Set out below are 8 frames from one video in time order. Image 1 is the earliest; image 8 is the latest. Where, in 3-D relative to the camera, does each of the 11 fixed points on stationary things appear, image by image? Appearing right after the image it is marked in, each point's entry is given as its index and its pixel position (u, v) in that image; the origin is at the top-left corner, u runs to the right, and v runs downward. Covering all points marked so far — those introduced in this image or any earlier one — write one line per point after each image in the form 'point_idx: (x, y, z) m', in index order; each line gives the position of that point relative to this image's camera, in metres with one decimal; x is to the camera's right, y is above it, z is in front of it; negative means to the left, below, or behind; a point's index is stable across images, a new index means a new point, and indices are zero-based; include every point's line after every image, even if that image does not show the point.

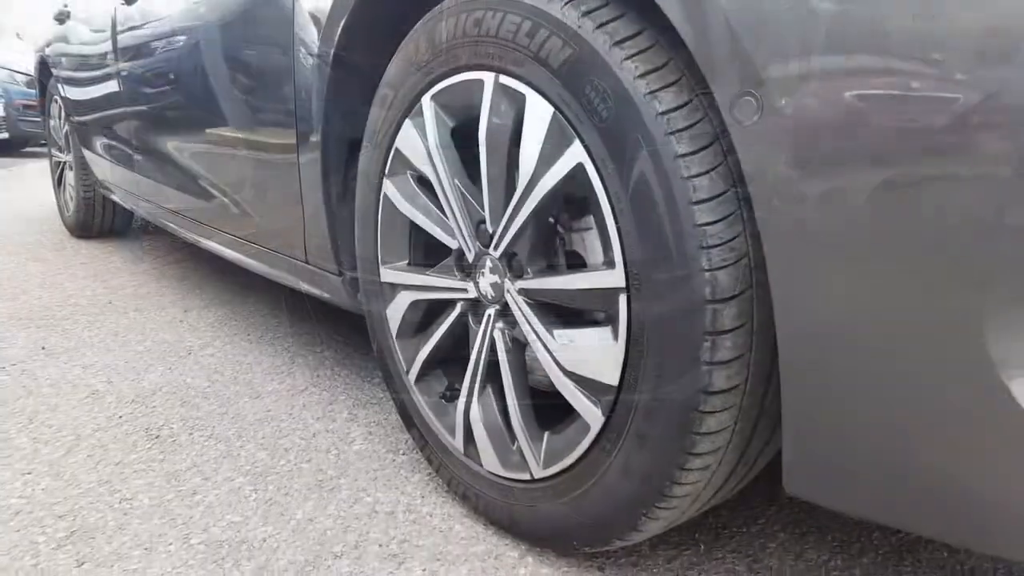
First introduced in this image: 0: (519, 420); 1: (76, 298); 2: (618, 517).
0: (0.0, -0.2, +1.1) m
1: (-1.6, 0.0, +2.8) m
2: (+0.1, -0.3, +1.0) m
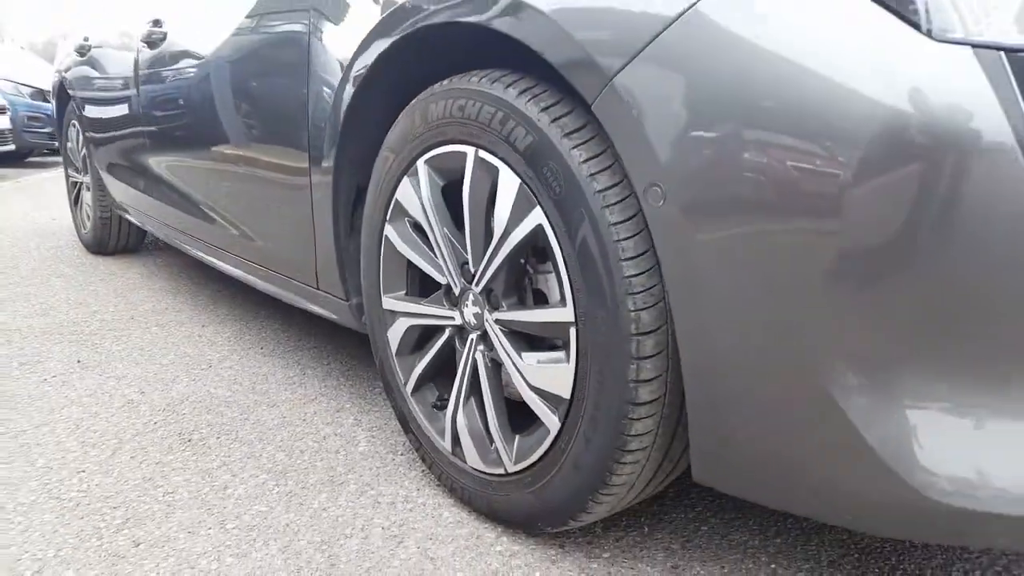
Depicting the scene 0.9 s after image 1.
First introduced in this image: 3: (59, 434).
0: (0.0, -0.2, +1.3) m
1: (-1.6, -0.1, +3.0) m
2: (+0.1, -0.3, +1.2) m
3: (-1.1, -0.4, +1.9) m
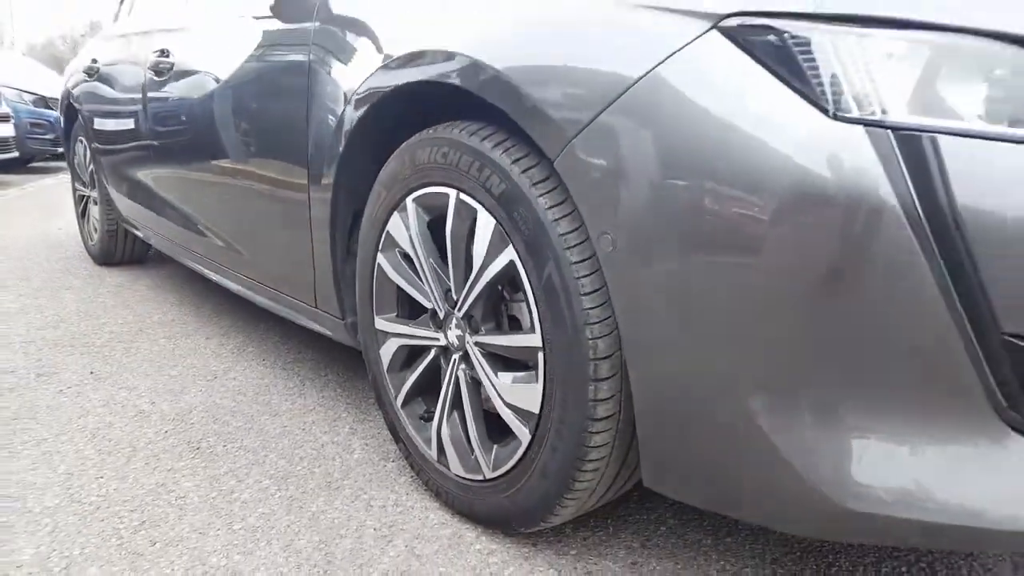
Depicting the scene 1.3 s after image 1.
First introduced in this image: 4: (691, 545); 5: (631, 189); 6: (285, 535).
0: (-0.1, -0.3, +1.5) m
1: (-1.7, -0.2, +3.2) m
2: (+0.1, -0.4, +1.4) m
3: (-1.2, -0.4, +2.0) m
4: (+0.4, -0.5, +1.5) m
5: (+0.2, +0.2, +1.2) m
6: (-0.5, -0.5, +1.6) m
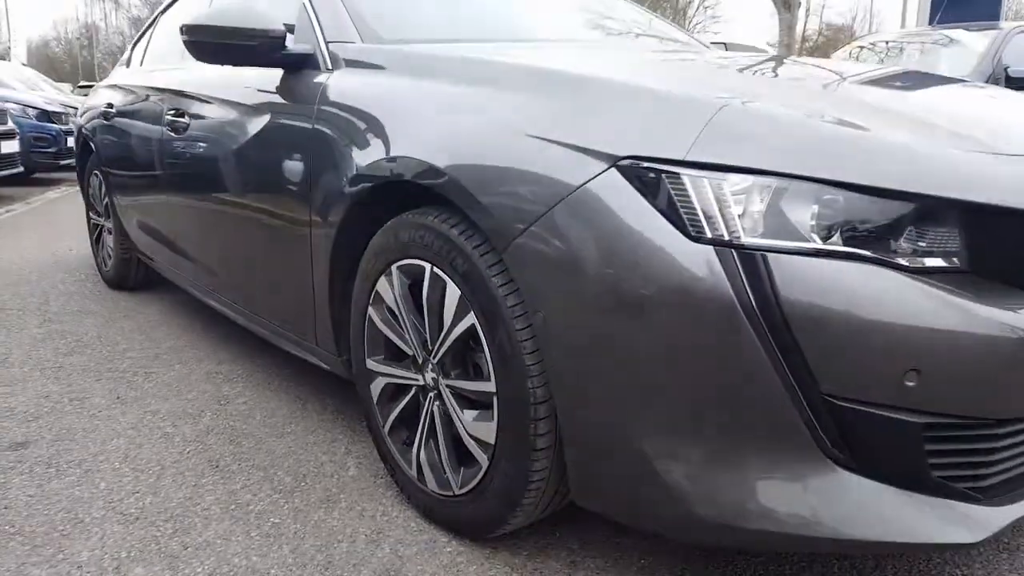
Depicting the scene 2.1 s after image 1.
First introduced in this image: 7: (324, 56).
0: (-0.2, -0.4, +1.9) m
1: (-1.8, -0.3, +3.5) m
2: (0.0, -0.5, +1.8) m
3: (-1.2, -0.5, +2.4) m
4: (+0.3, -0.6, +1.9) m
5: (+0.1, 0.0, +1.5) m
6: (-0.6, -0.6, +1.9) m
7: (-0.6, +0.7, +2.4) m
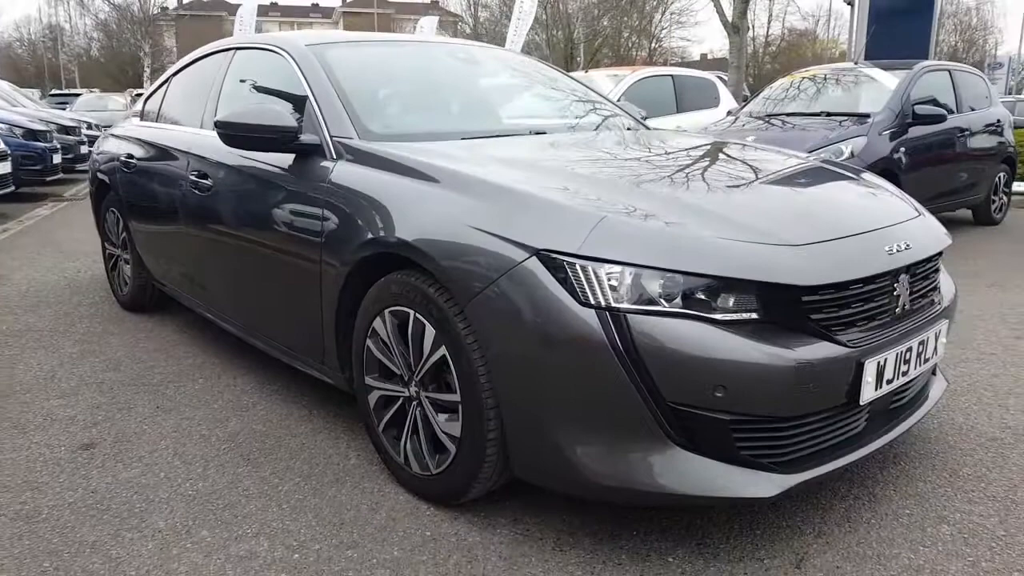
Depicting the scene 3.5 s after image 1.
0: (-0.3, -0.6, +2.6) m
1: (-2.0, -0.4, +4.2) m
2: (-0.2, -0.7, +2.5) m
3: (-1.4, -0.7, +3.1) m
4: (+0.1, -0.8, +2.6) m
5: (0.0, -0.1, +2.3) m
6: (-0.7, -0.8, +2.6) m
7: (-0.7, +0.6, +3.1) m
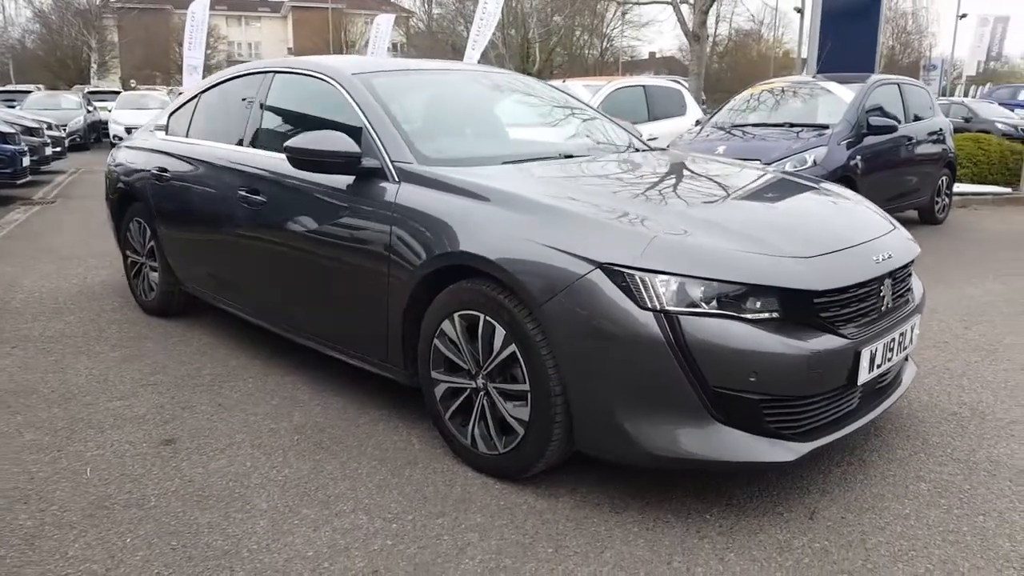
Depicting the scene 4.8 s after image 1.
0: (-0.1, -0.6, +3.0) m
1: (-1.8, -0.5, +4.5) m
2: (+0.1, -0.7, +2.9) m
3: (-1.2, -0.7, +3.4) m
4: (+0.4, -0.8, +3.1) m
5: (+0.2, -0.1, +2.7) m
6: (-0.5, -0.8, +3.1) m
7: (-0.6, +0.5, +3.5) m
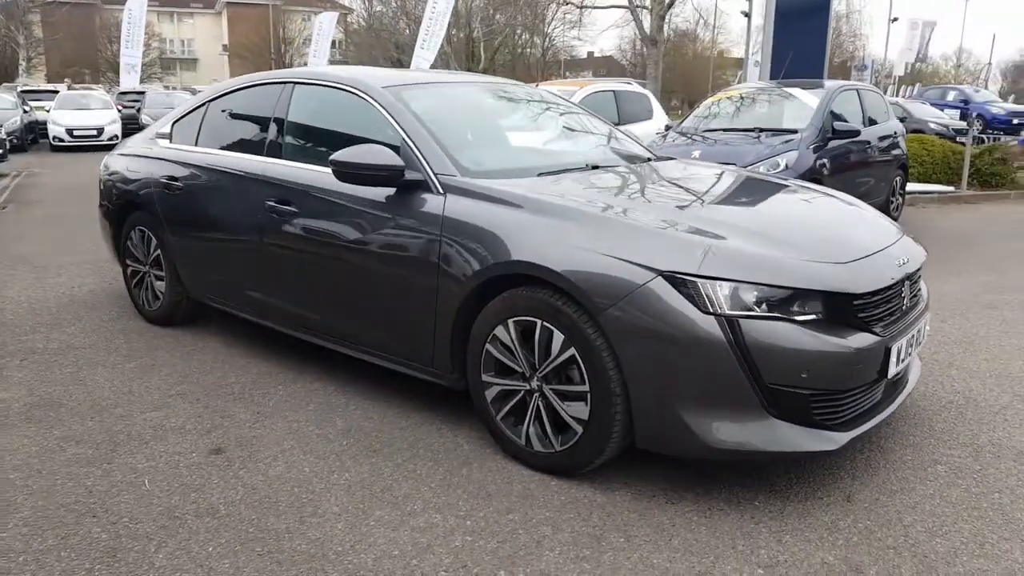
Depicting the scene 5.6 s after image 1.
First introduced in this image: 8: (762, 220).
0: (+0.2, -0.6, +3.2) m
1: (-1.7, -0.5, +4.5) m
2: (+0.3, -0.7, +3.1) m
3: (-1.0, -0.8, +3.5) m
4: (+0.6, -0.8, +3.3) m
5: (+0.5, -0.2, +2.9) m
6: (-0.2, -0.8, +3.2) m
7: (-0.4, +0.5, +3.7) m
8: (+1.1, +0.3, +3.3) m
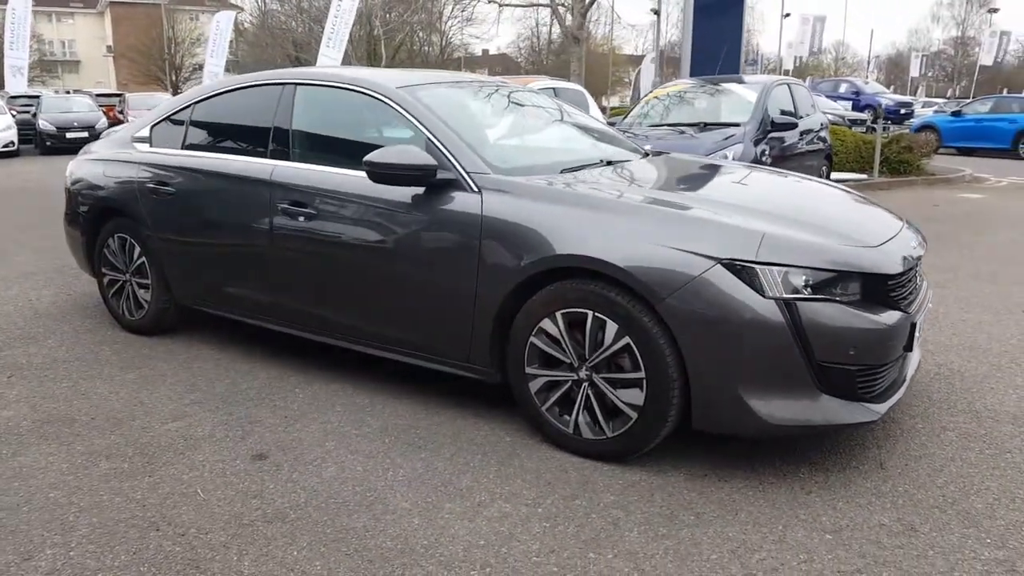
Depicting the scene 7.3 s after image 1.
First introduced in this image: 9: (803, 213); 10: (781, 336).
0: (+0.4, -0.6, +3.3) m
1: (-1.6, -0.6, +4.4) m
2: (+0.6, -0.7, +3.3) m
3: (-0.8, -0.8, +3.5) m
4: (+0.8, -0.8, +3.5) m
5: (+0.7, -0.1, +3.1) m
6: (0.0, -0.8, +3.3) m
7: (-0.2, +0.5, +3.7) m
8: (+1.3, +0.4, +3.5) m
9: (+1.4, +0.3, +3.5) m
10: (+1.1, -0.2, +3.0) m
